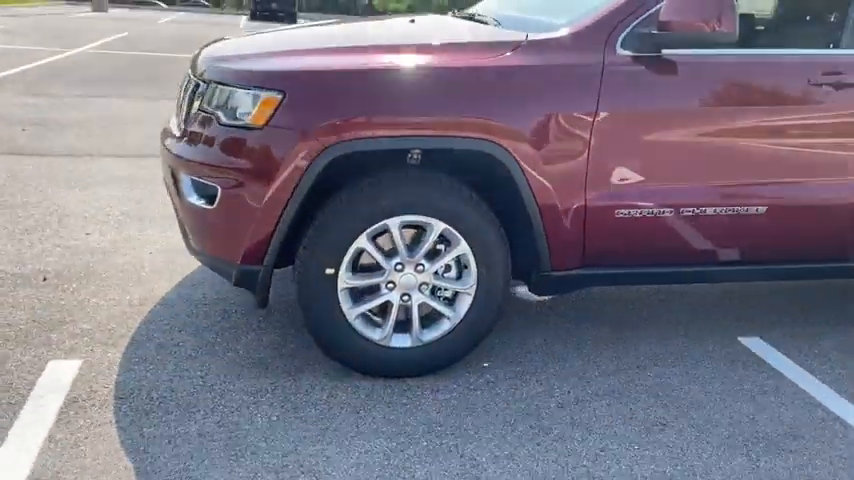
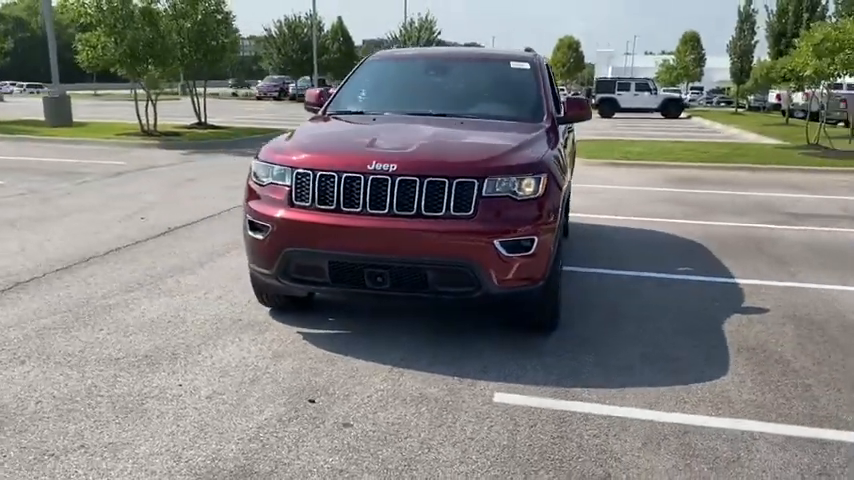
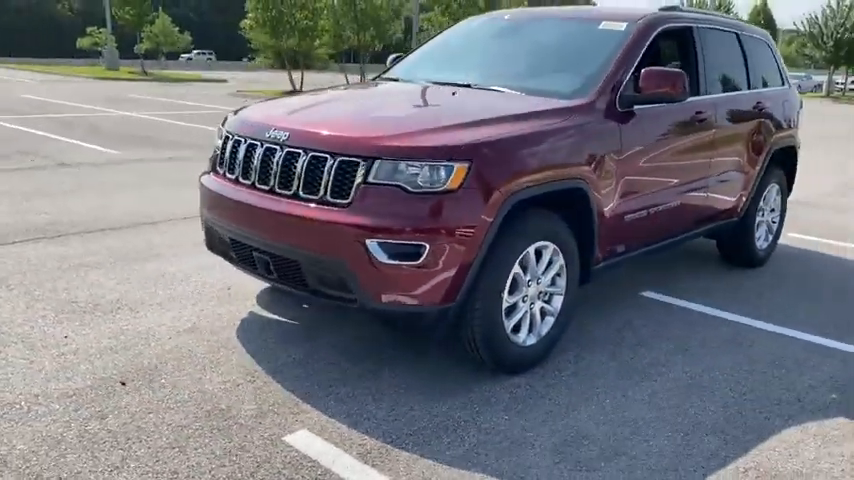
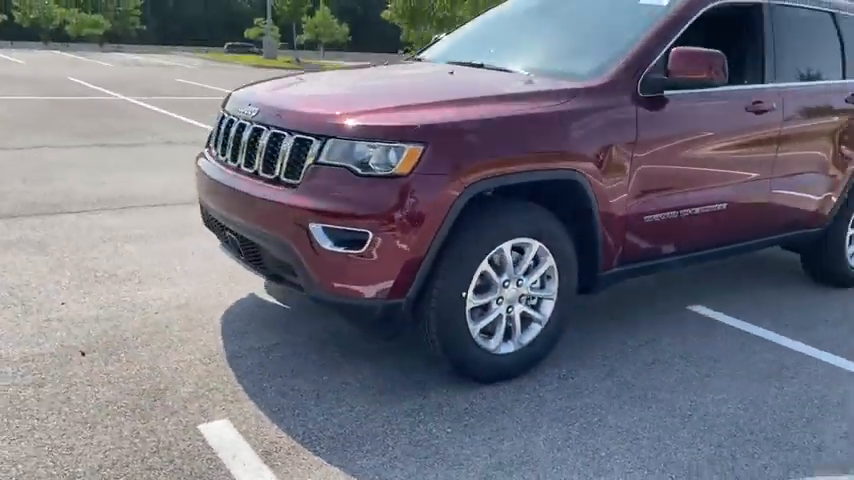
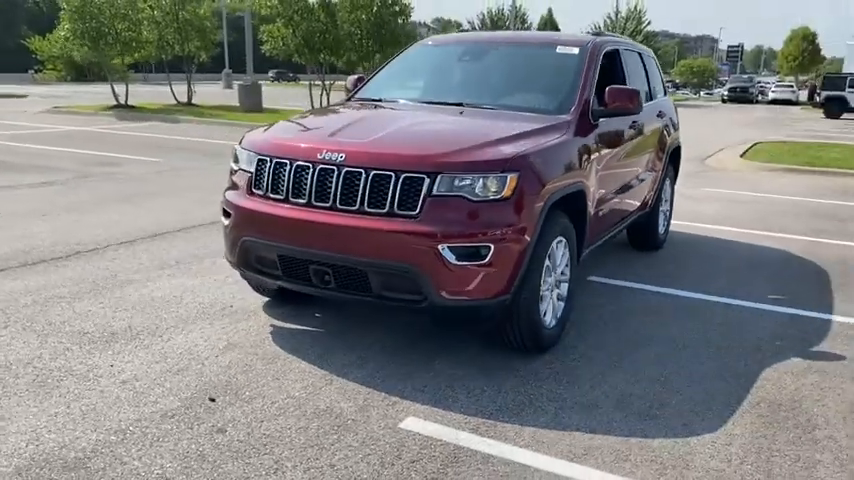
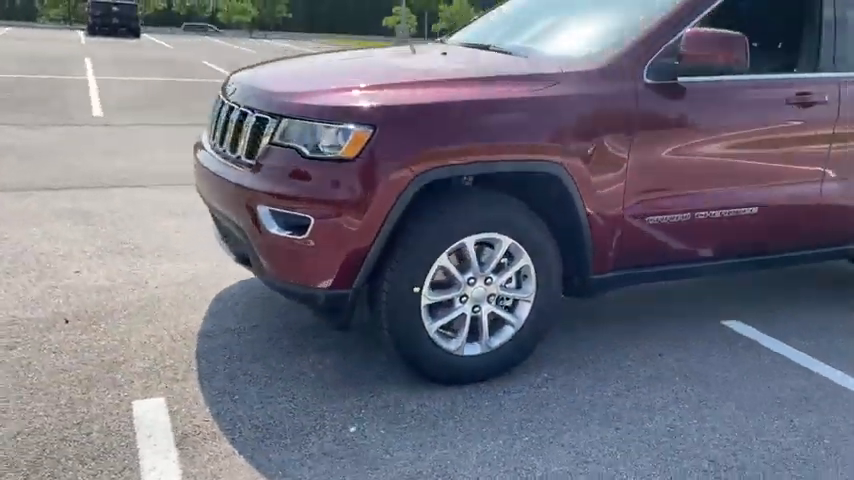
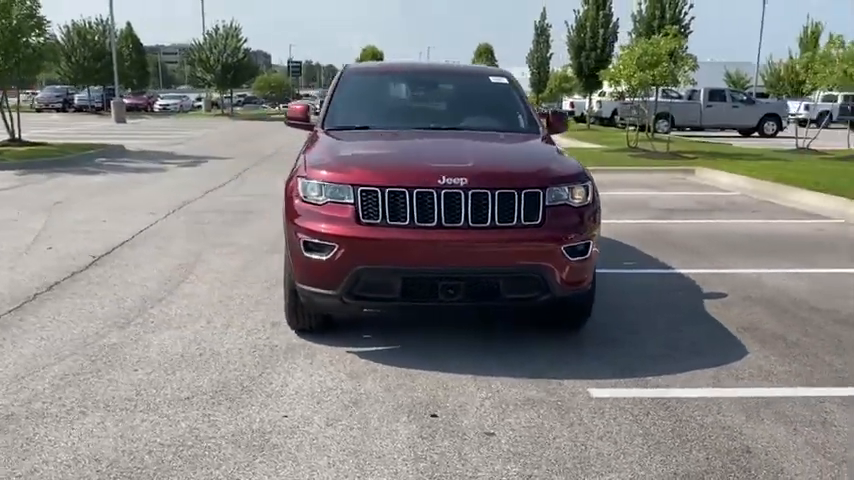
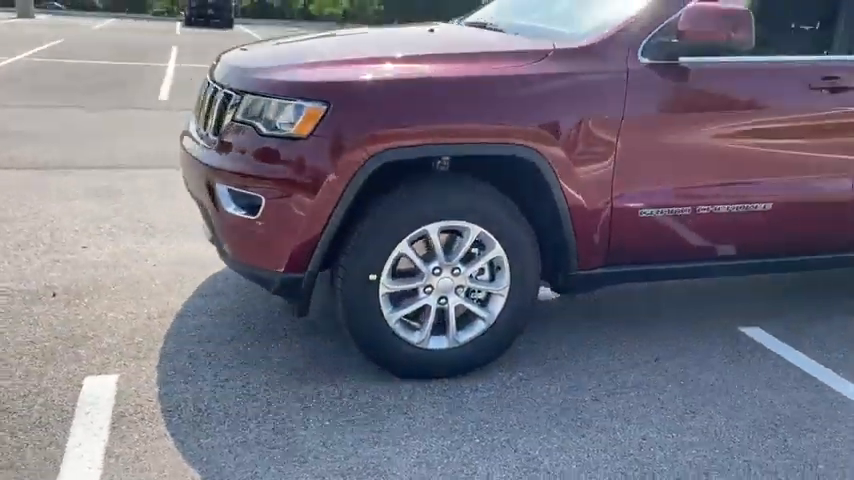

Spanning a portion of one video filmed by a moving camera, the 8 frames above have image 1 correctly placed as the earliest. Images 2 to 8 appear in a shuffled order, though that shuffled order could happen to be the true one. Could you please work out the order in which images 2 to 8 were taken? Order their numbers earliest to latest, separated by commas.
8, 6, 4, 3, 5, 2, 7
